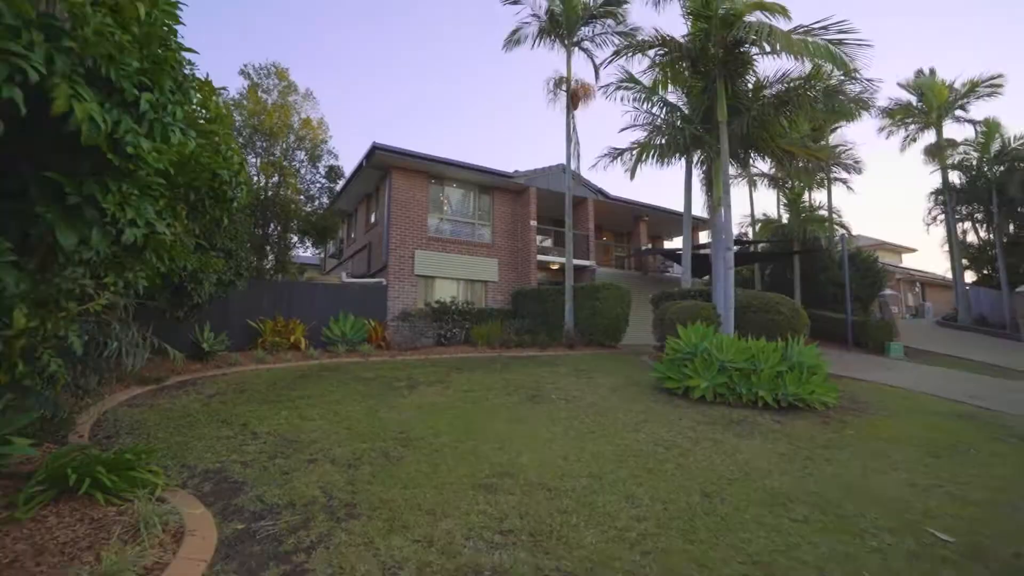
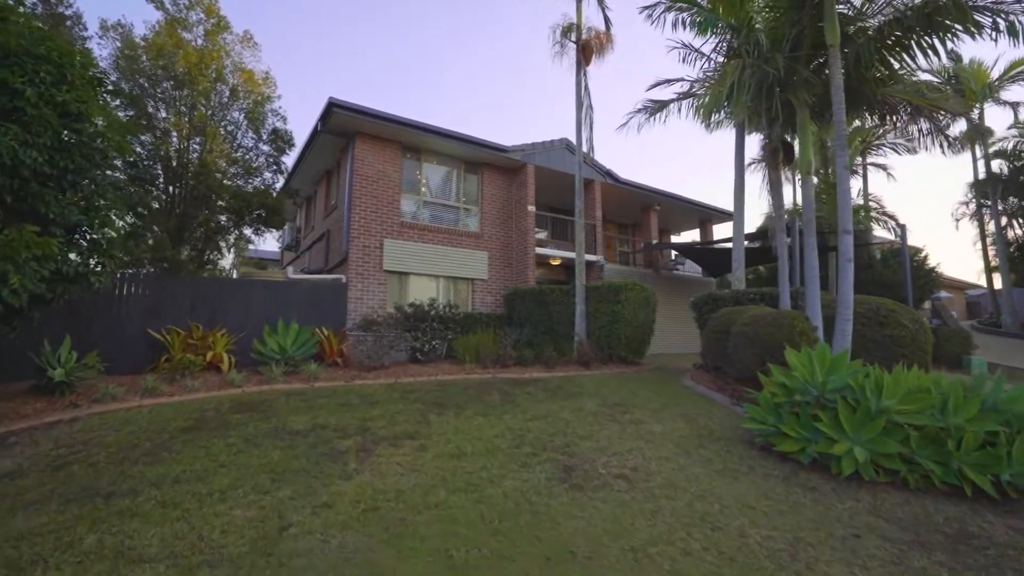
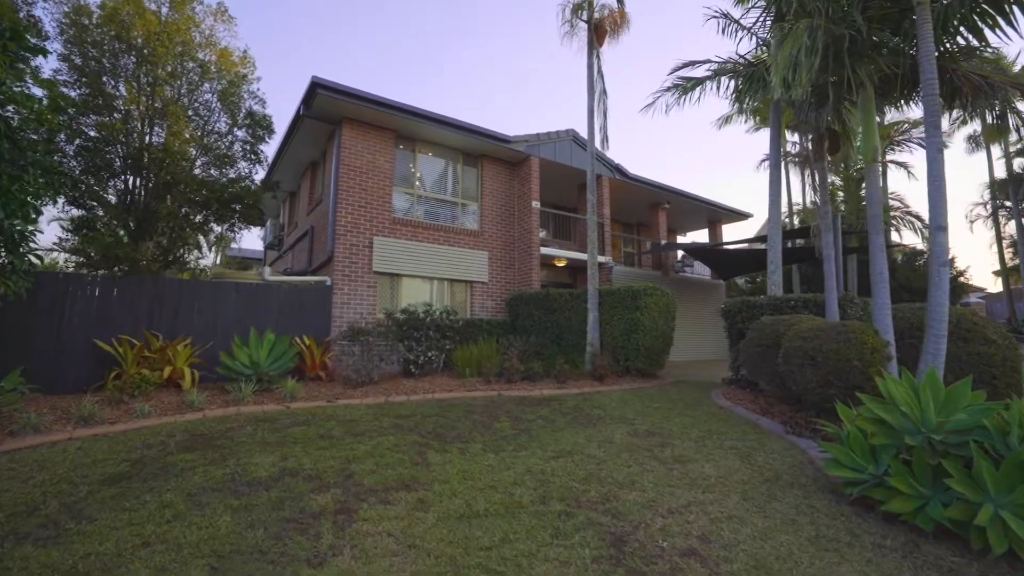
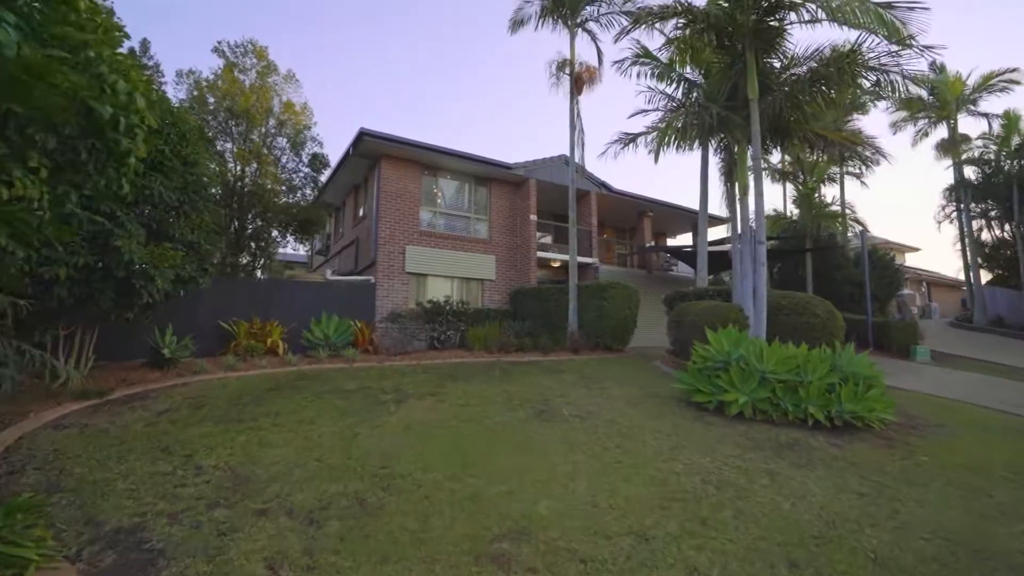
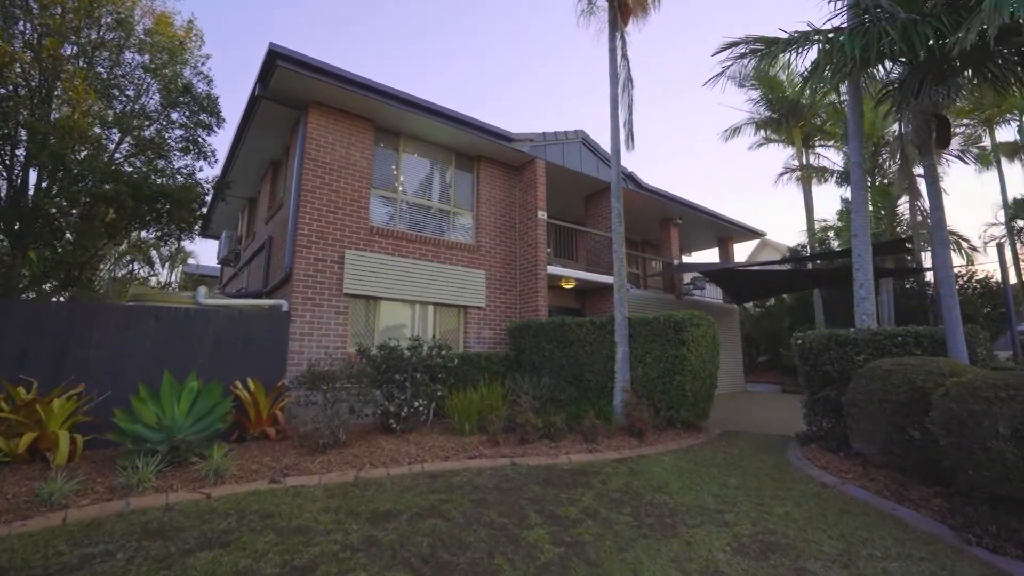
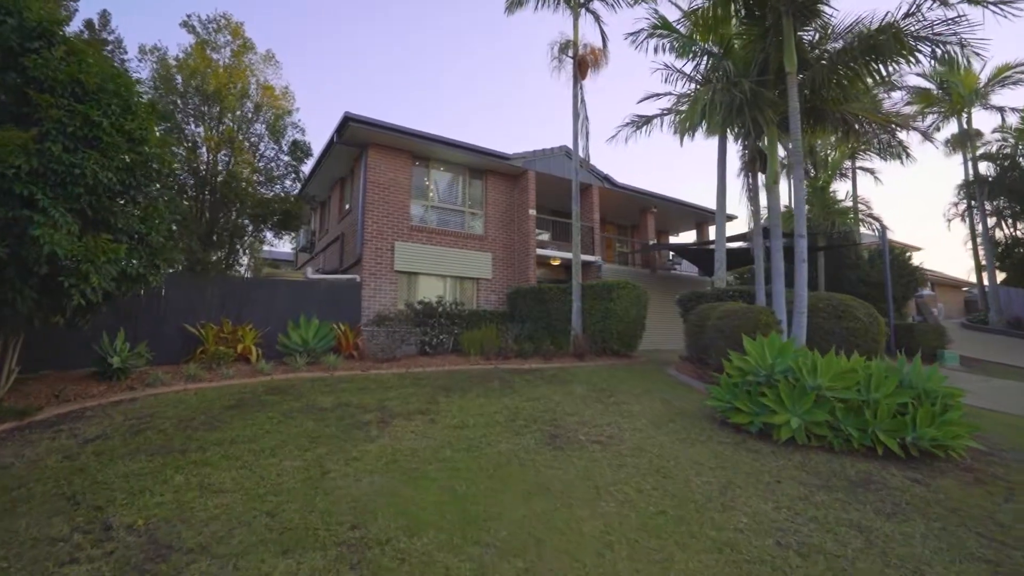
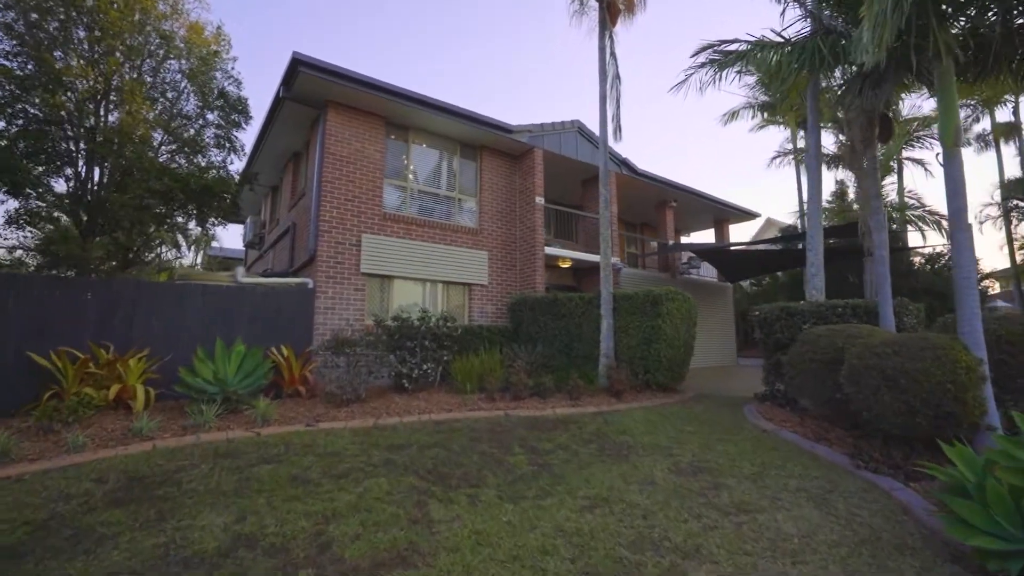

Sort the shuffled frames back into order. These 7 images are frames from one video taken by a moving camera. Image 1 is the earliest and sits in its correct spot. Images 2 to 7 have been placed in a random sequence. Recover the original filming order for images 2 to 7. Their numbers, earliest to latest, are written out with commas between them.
4, 6, 2, 3, 7, 5
